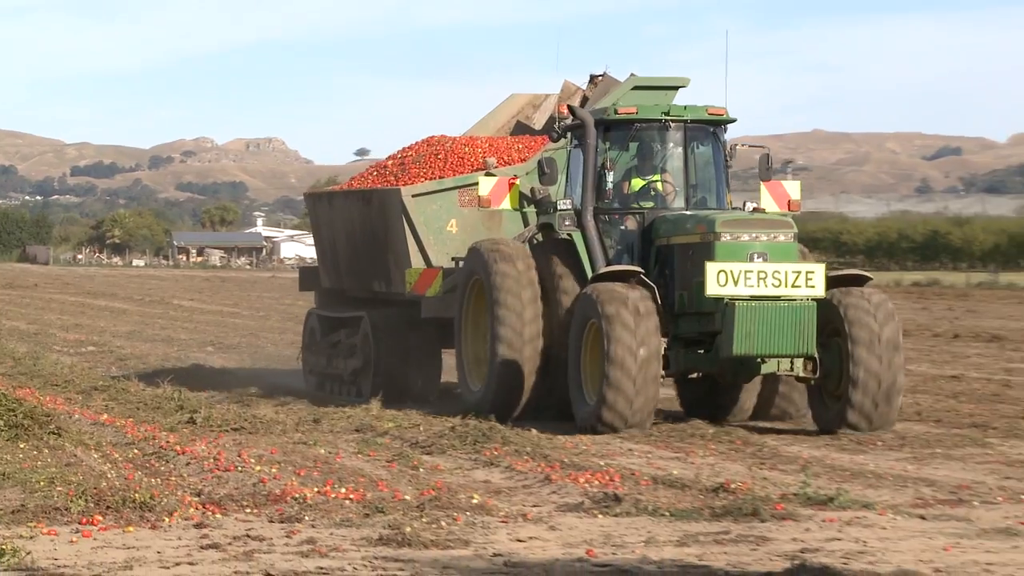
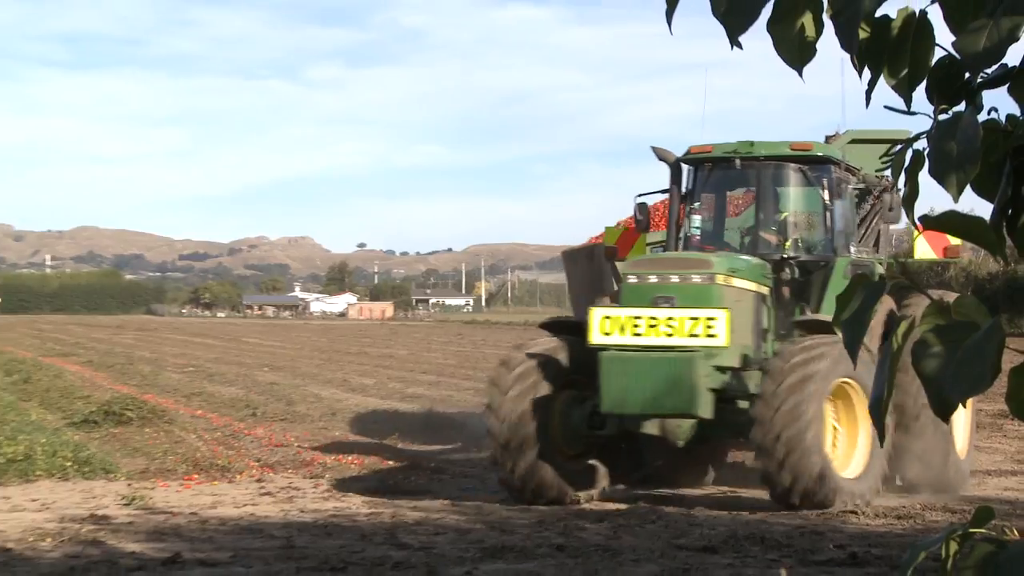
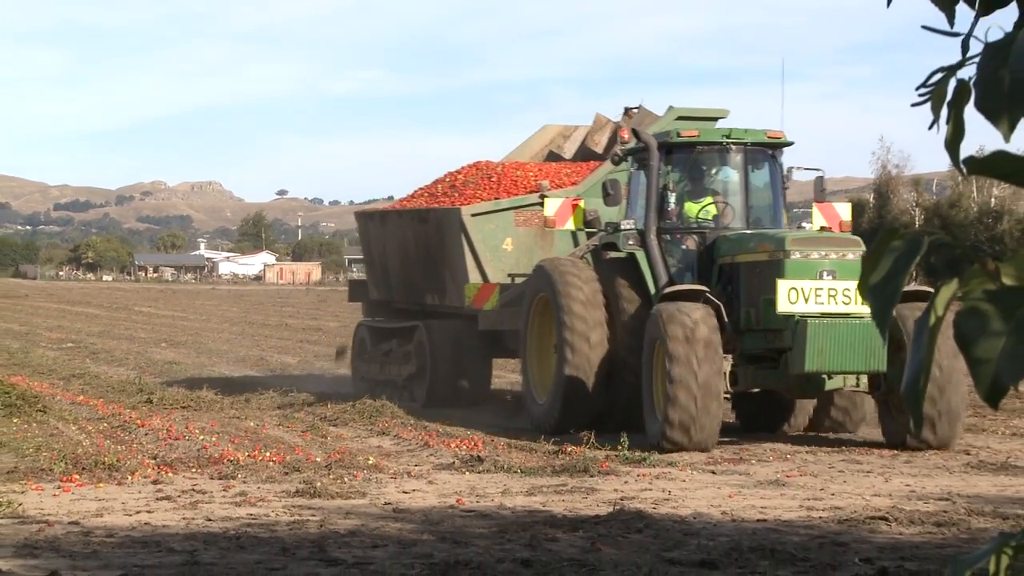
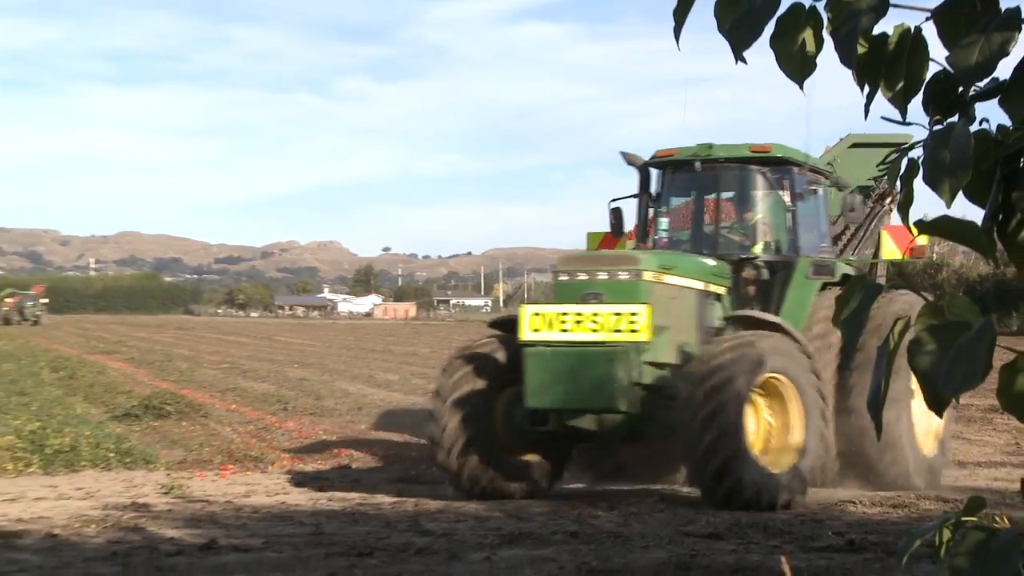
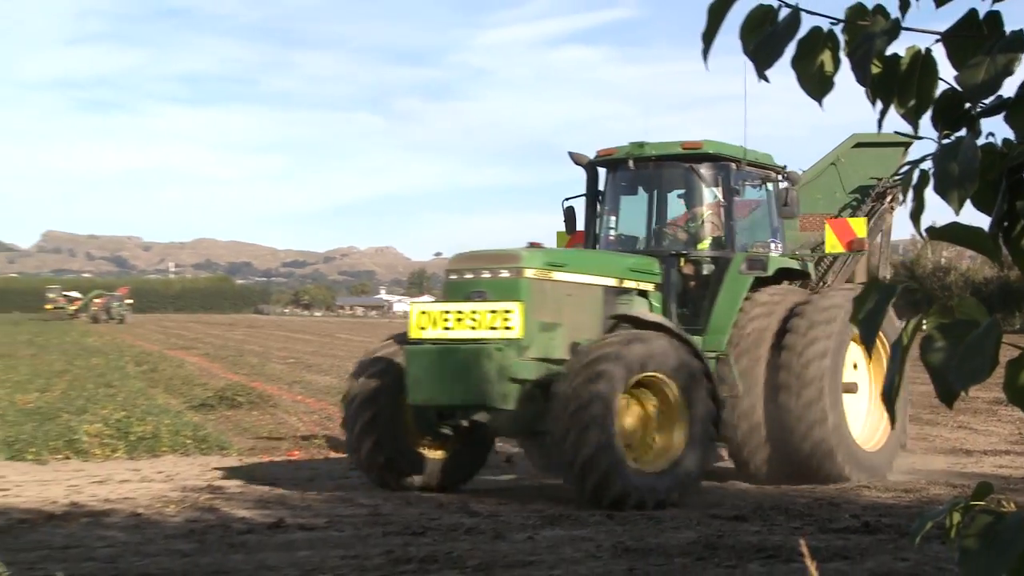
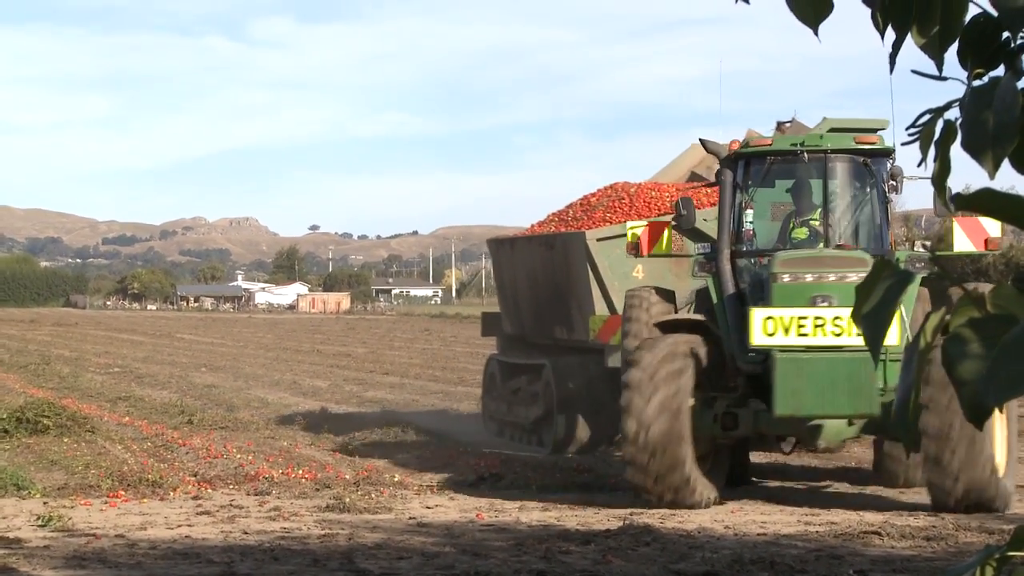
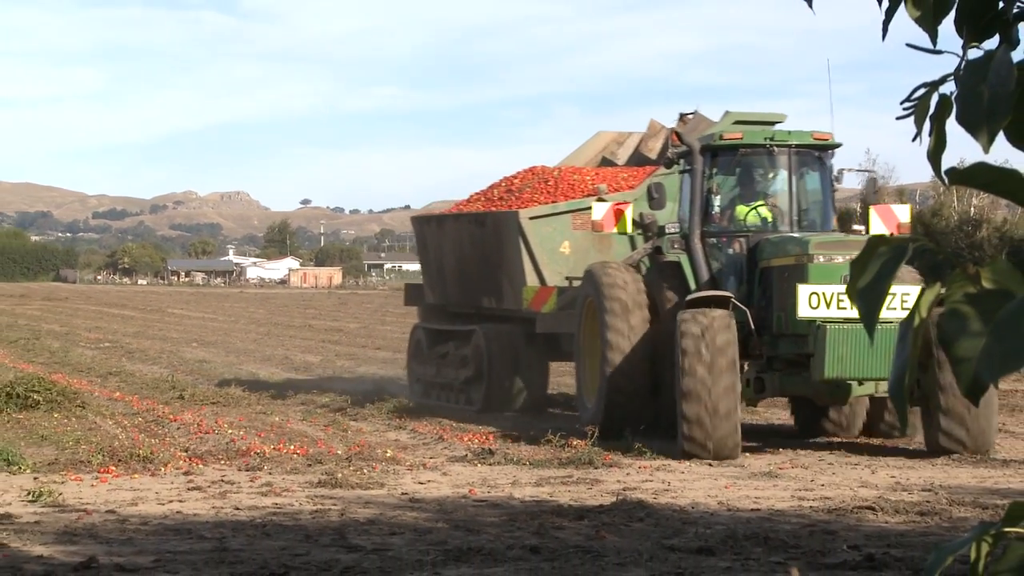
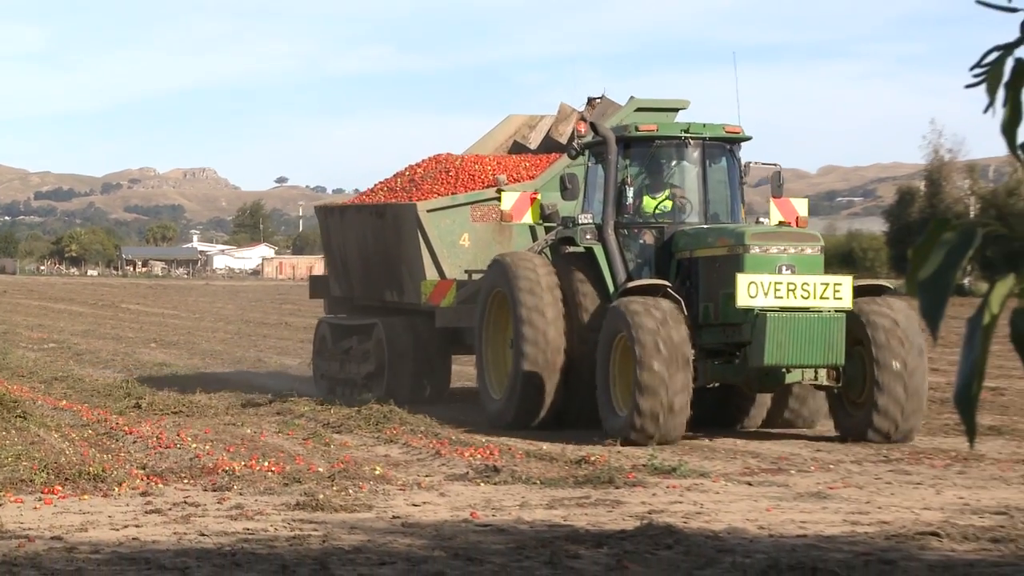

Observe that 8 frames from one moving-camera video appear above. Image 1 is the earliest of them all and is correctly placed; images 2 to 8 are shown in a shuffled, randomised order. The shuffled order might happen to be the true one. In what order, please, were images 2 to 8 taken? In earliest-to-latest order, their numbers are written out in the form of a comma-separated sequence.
8, 3, 7, 6, 2, 4, 5
